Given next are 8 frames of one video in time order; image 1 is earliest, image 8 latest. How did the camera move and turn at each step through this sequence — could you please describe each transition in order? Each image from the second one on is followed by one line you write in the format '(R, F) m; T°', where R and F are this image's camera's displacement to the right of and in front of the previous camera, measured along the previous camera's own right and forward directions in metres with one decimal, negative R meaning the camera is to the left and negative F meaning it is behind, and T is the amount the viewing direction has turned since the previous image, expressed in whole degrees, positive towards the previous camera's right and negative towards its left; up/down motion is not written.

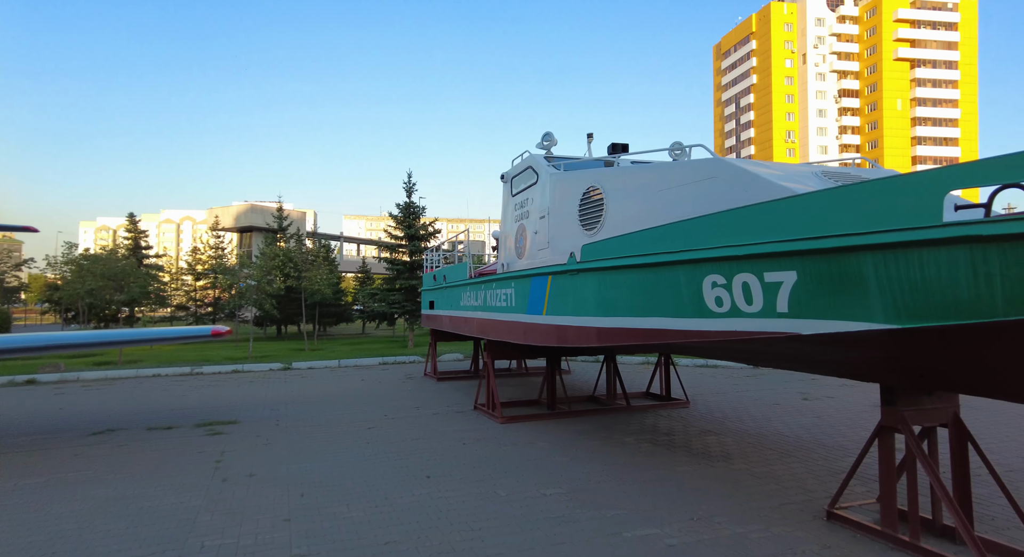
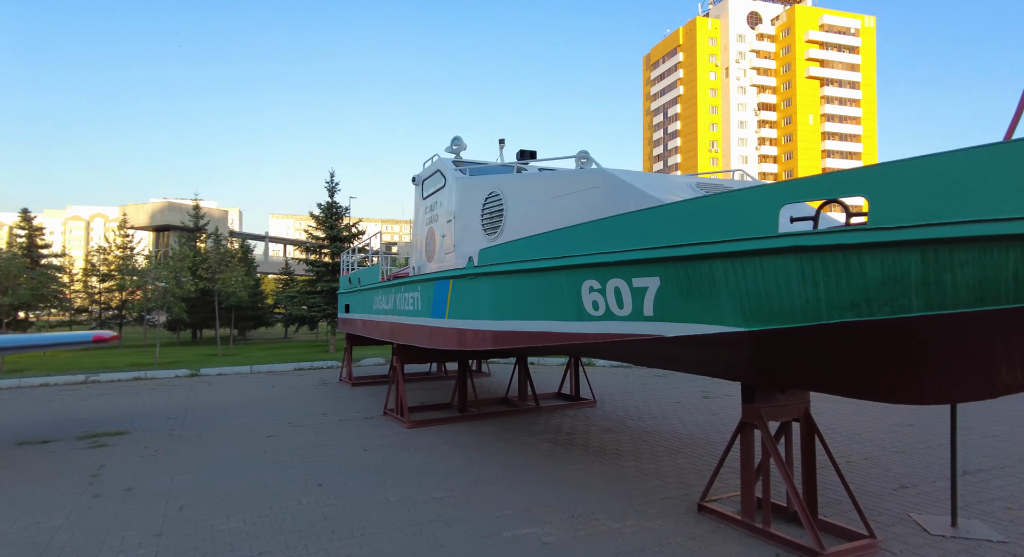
(+0.3, -0.1) m; +6°
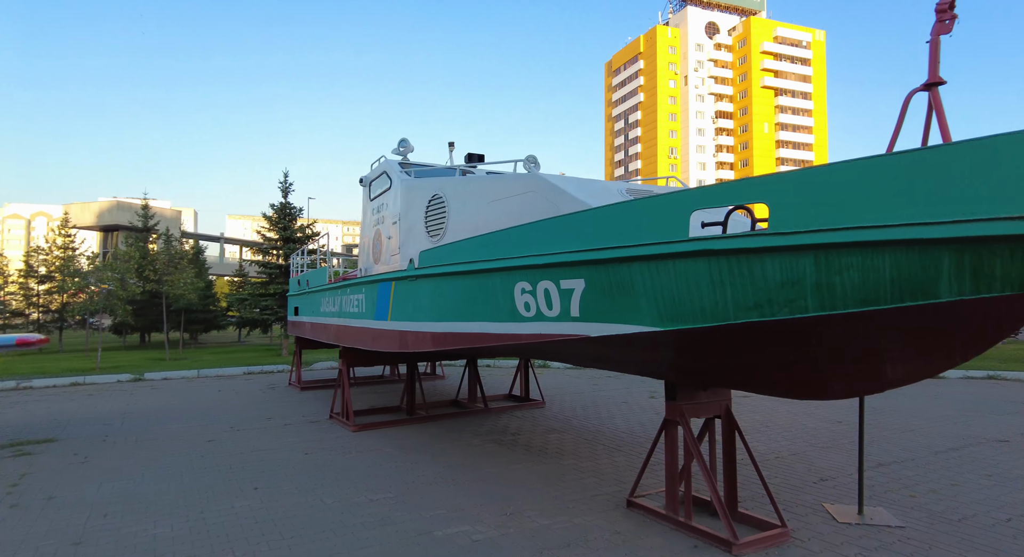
(+0.2, -0.1) m; +4°
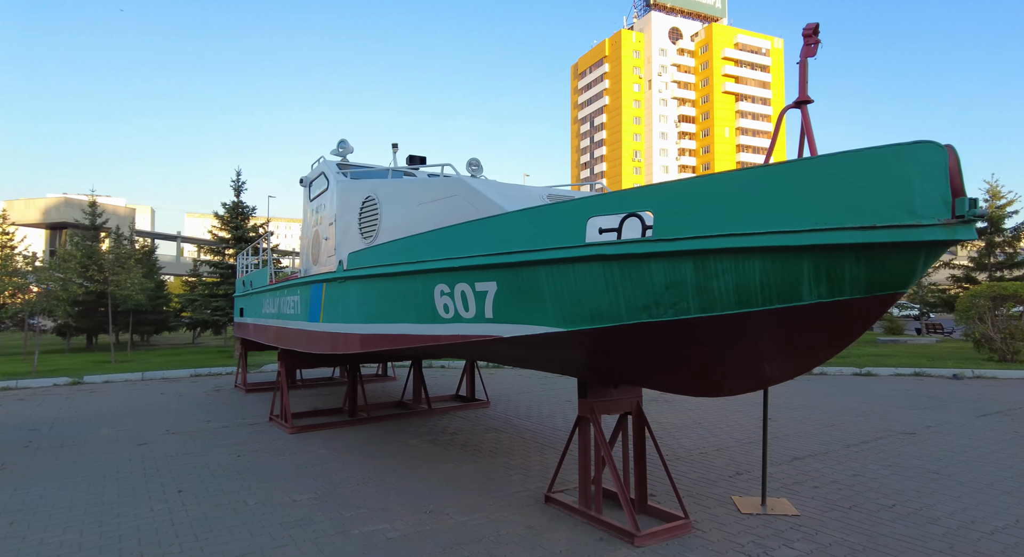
(+0.3, -0.1) m; +3°
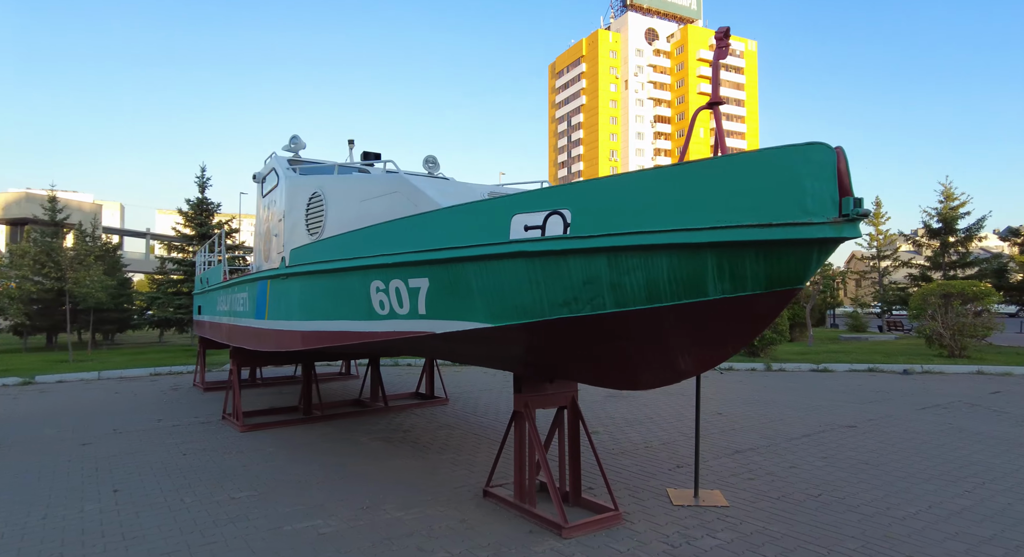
(+0.3, 0.0) m; +2°
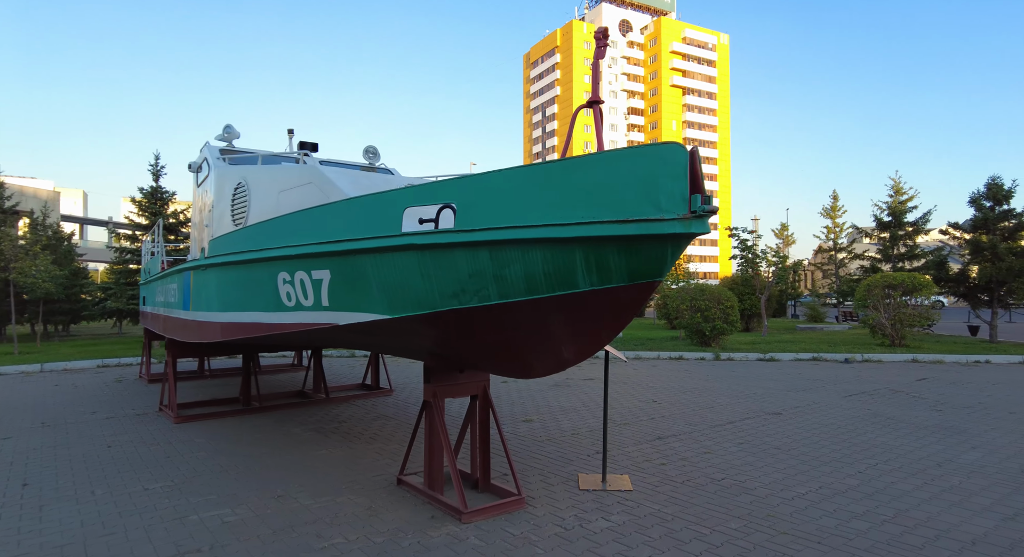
(+0.5, -0.1) m; +3°
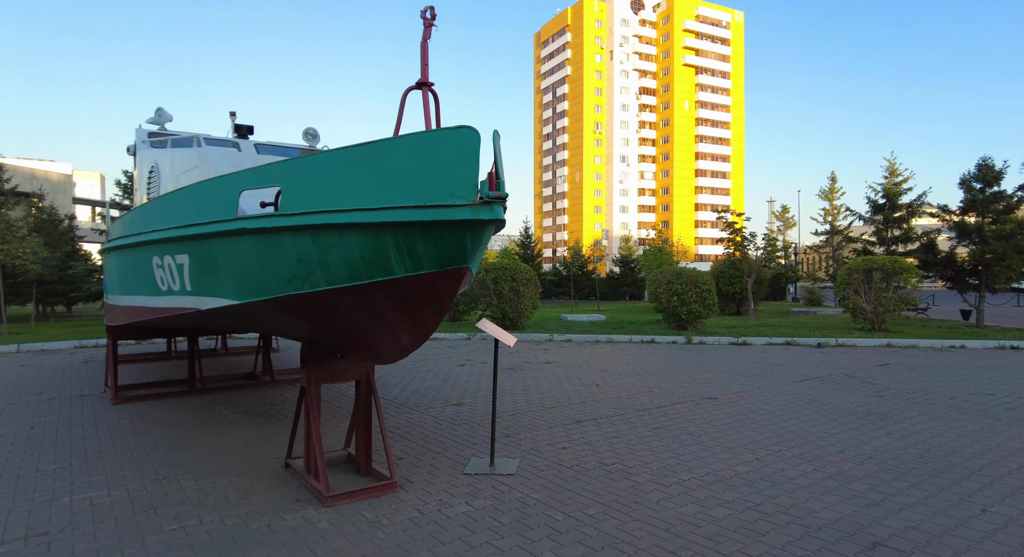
(+1.0, 0.0) m; -1°
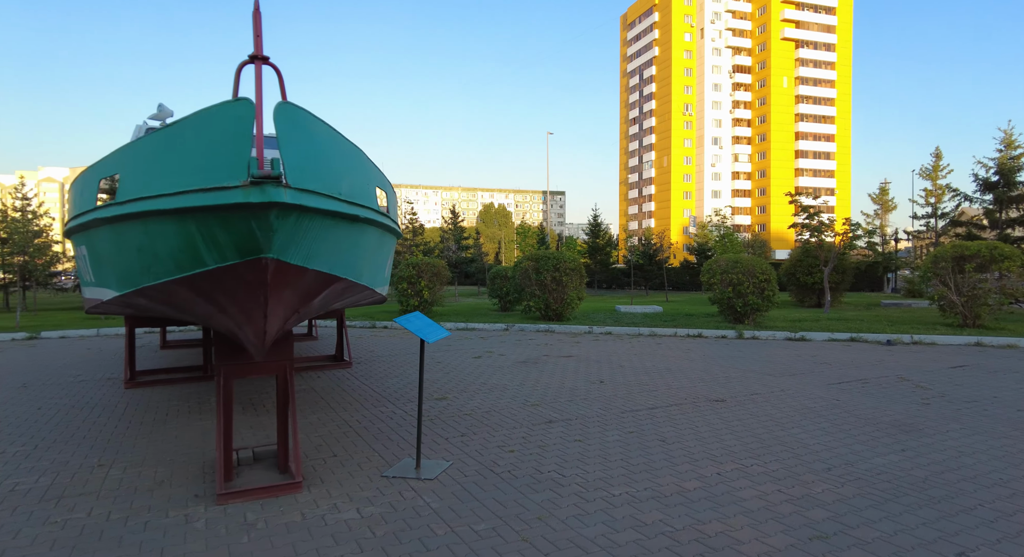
(+1.2, +0.5) m; -8°
